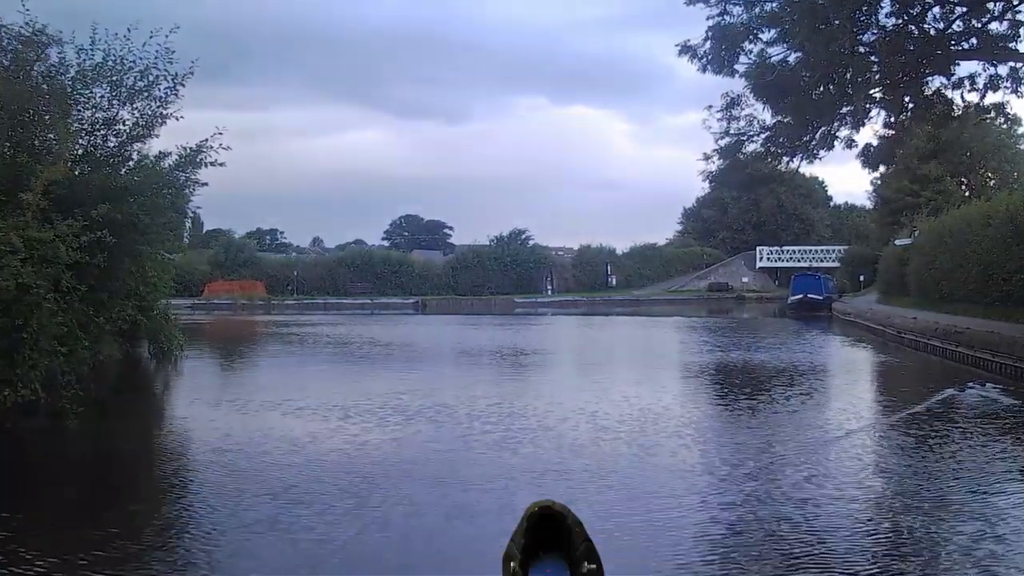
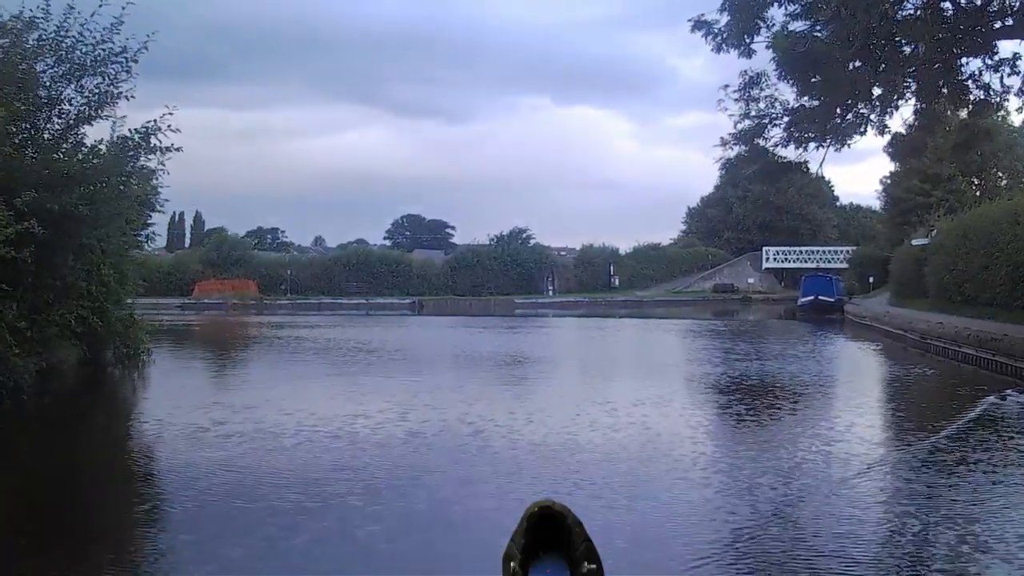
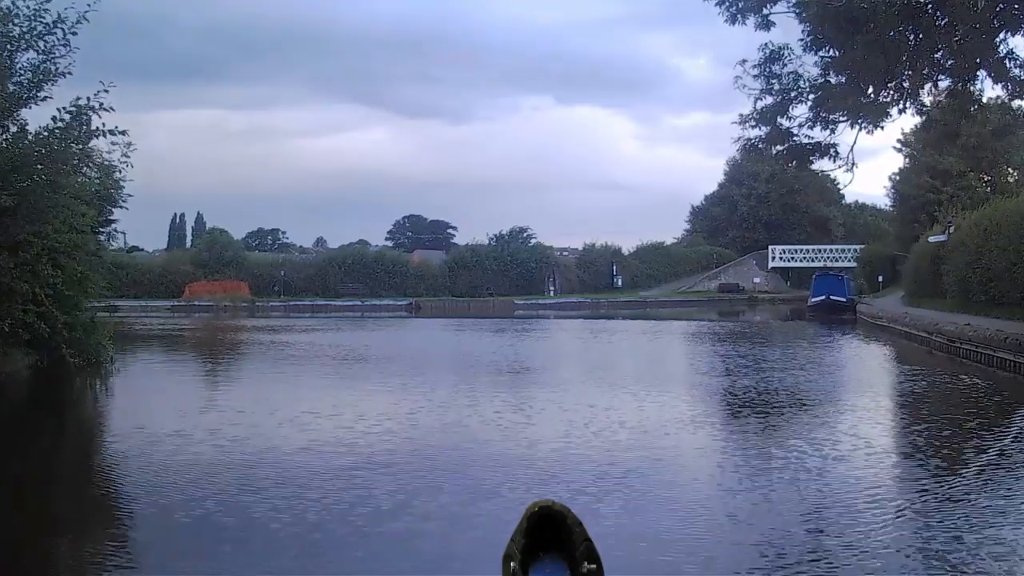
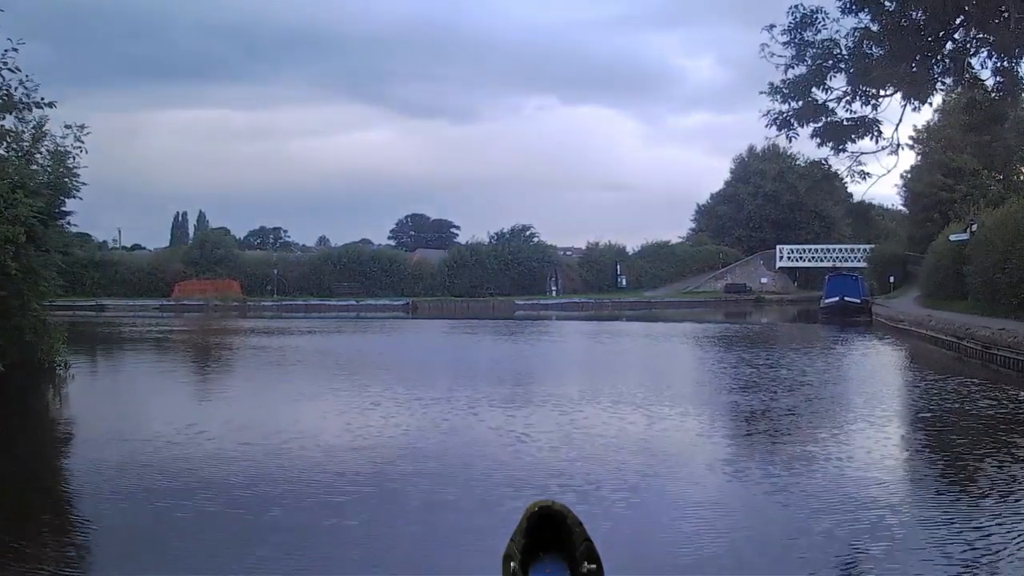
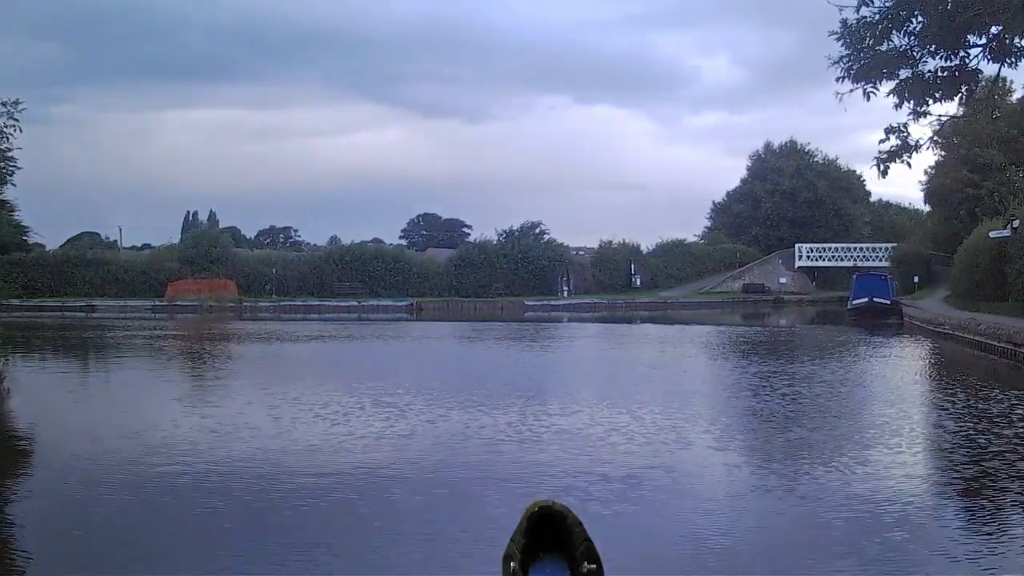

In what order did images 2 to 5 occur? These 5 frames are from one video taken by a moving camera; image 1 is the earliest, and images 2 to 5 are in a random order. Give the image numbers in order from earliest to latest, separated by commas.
2, 3, 4, 5
